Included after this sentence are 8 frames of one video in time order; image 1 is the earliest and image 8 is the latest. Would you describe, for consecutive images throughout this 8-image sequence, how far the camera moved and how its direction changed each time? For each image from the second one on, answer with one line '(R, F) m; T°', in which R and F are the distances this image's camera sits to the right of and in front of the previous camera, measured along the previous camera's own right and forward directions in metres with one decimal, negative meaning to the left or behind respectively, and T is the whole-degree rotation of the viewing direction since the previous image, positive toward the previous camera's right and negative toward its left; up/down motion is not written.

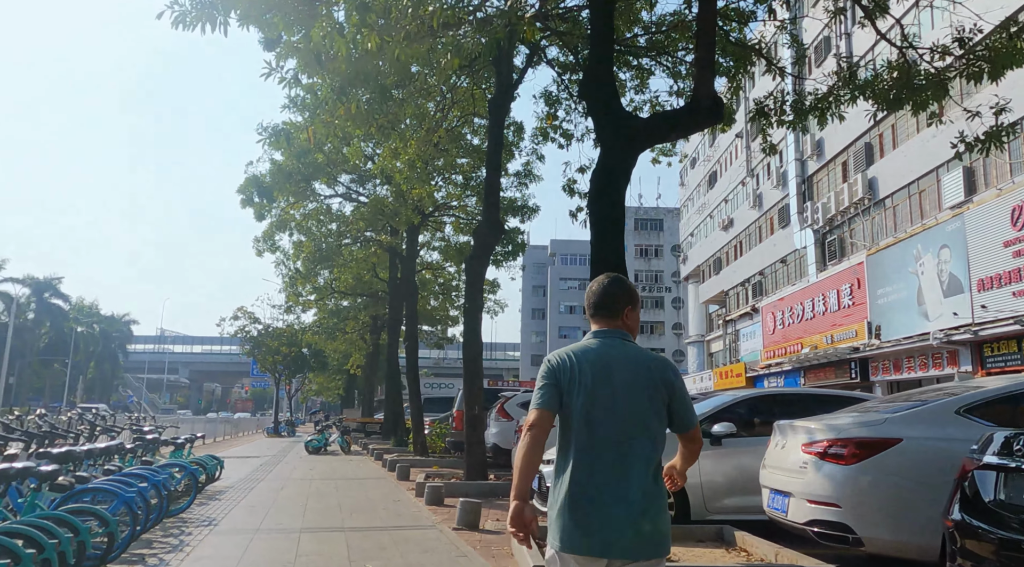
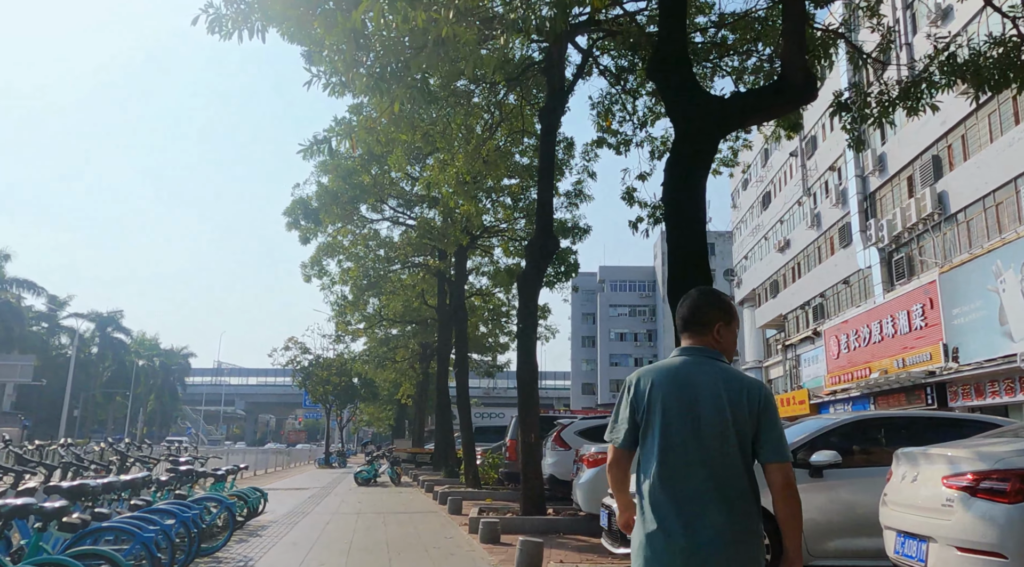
(-0.1, +0.6) m; -4°
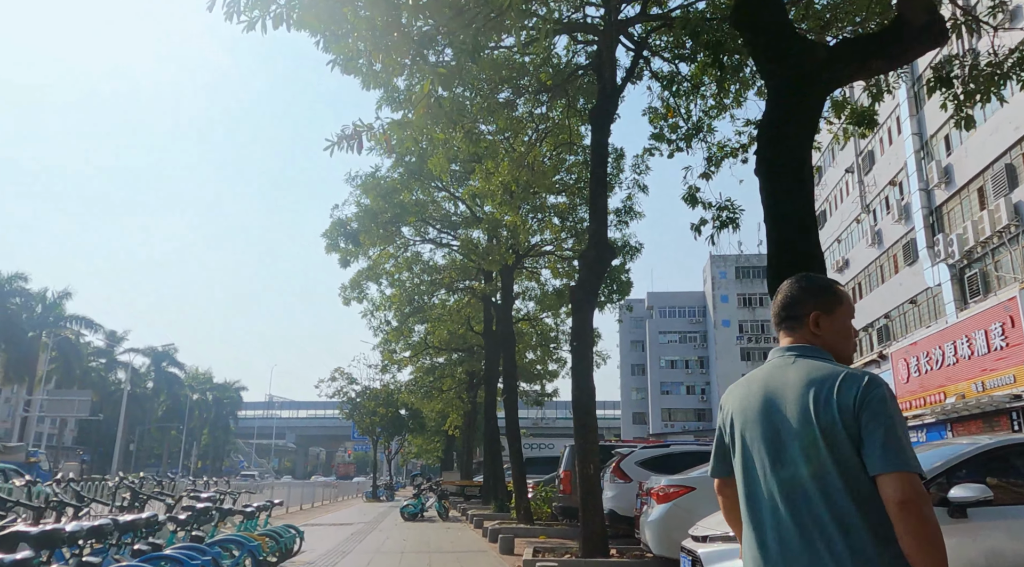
(-0.1, +0.8) m; -3°
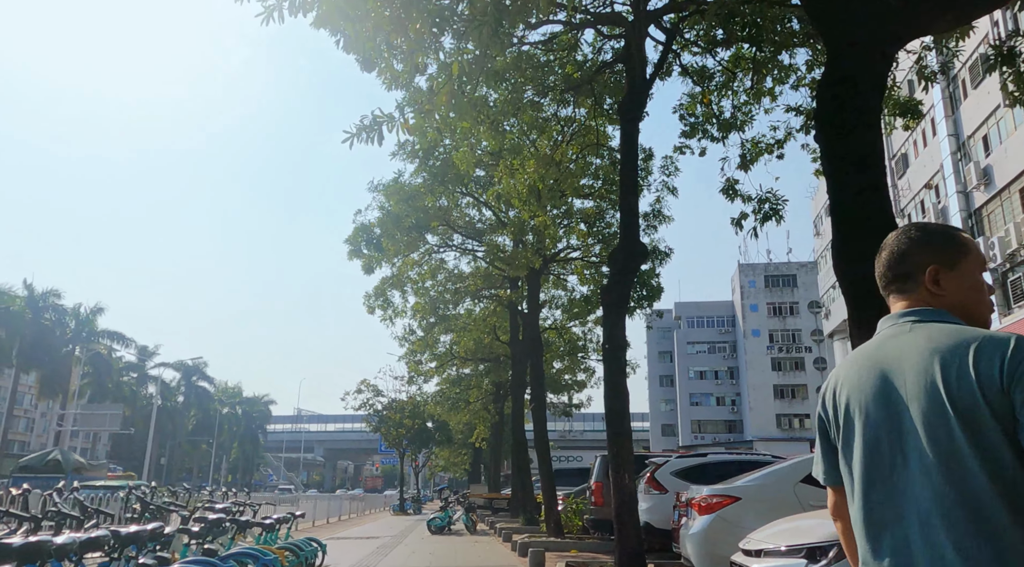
(0.0, +0.4) m; -2°
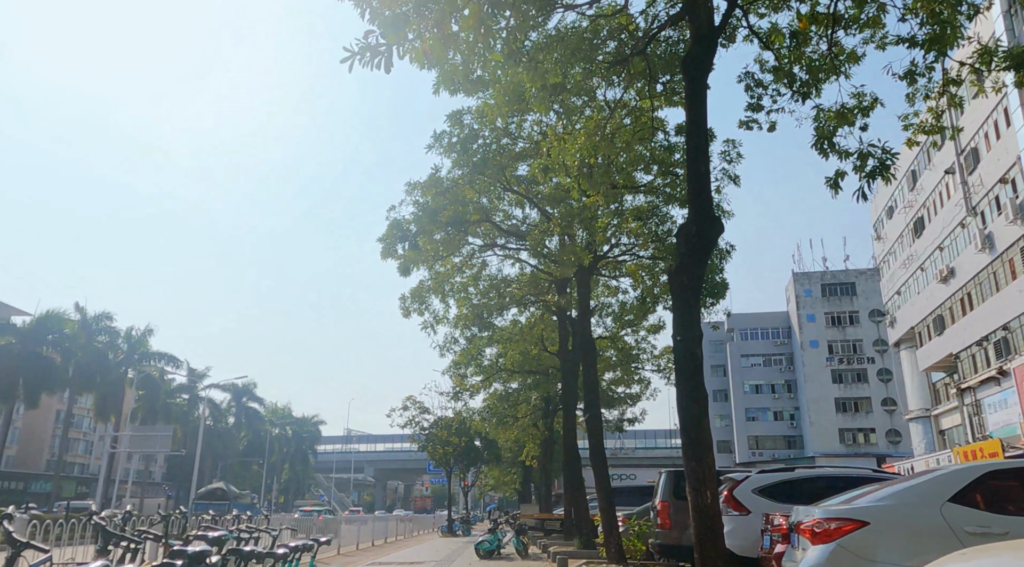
(-0.1, +1.2) m; -3°
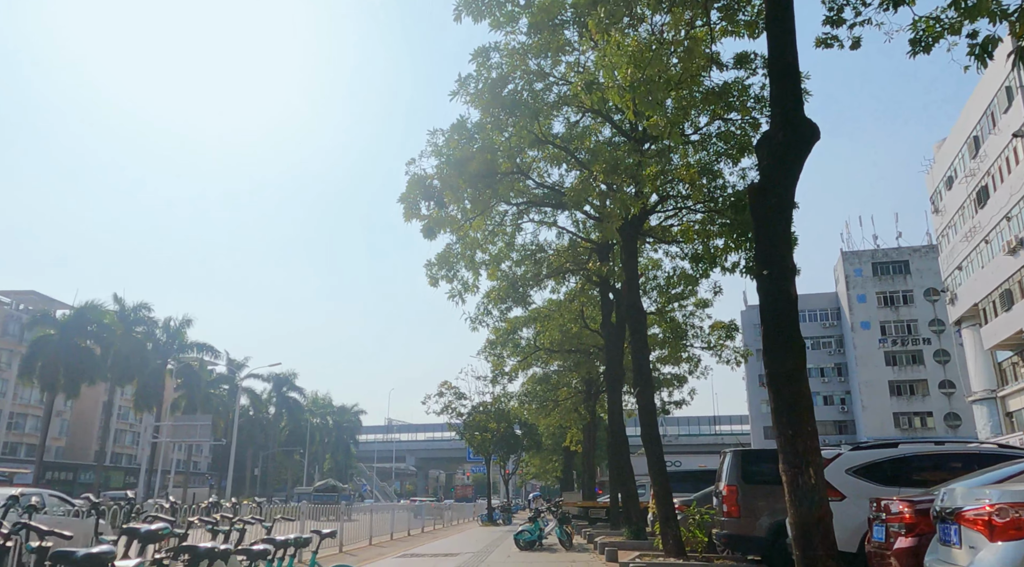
(0.0, +1.5) m; -3°
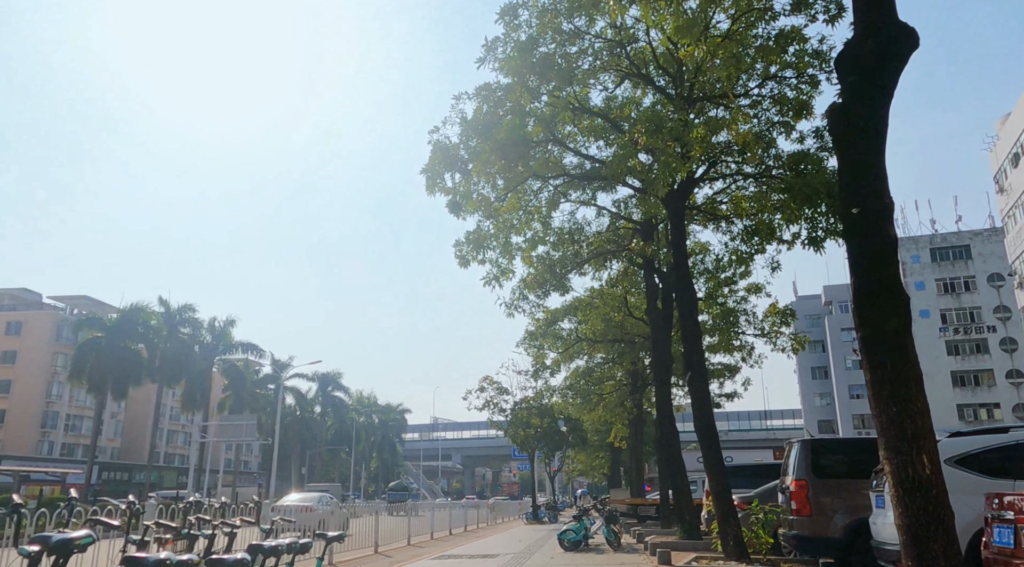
(+0.1, +1.0) m; -3°
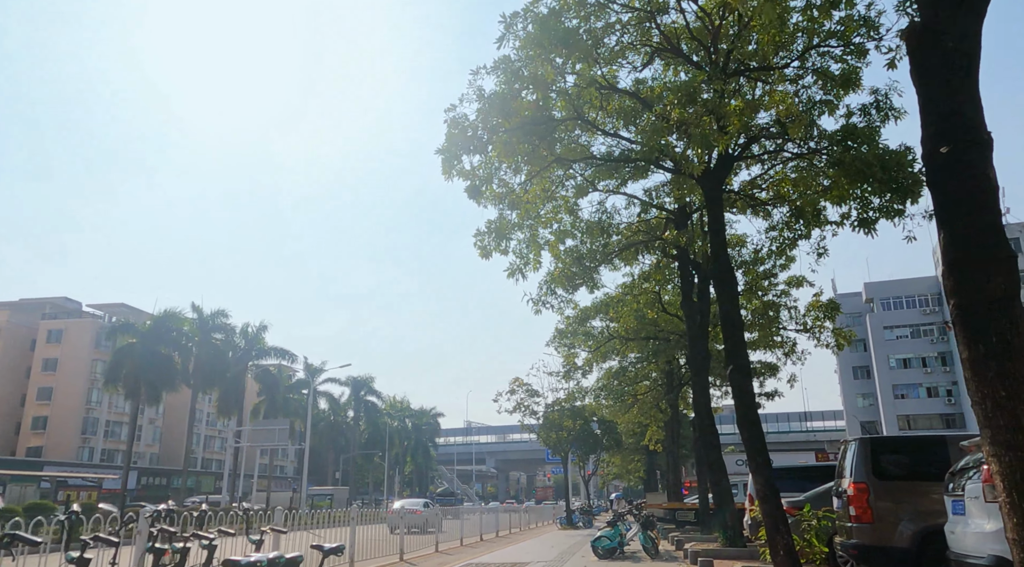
(+0.1, +0.7) m; -2°
